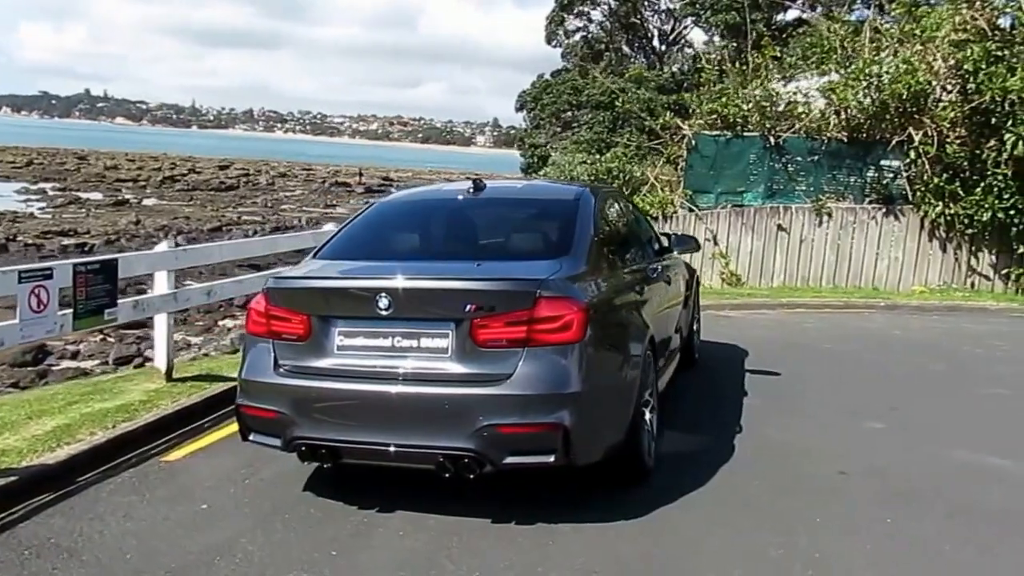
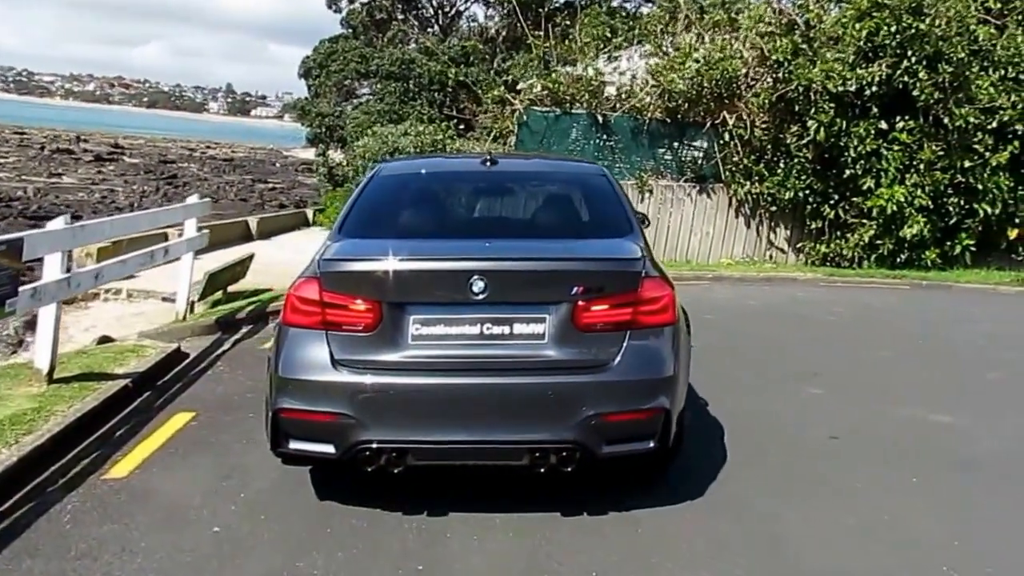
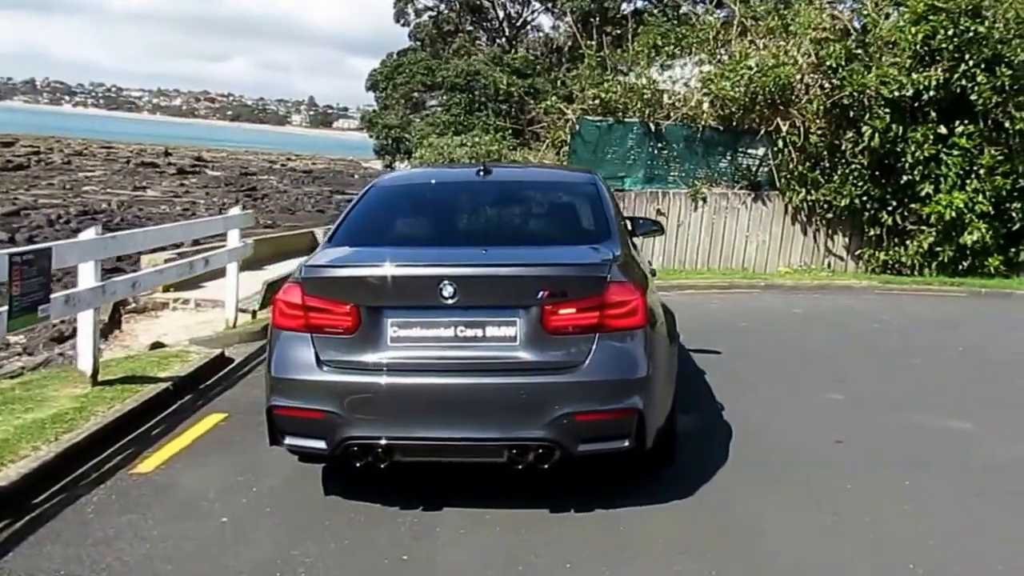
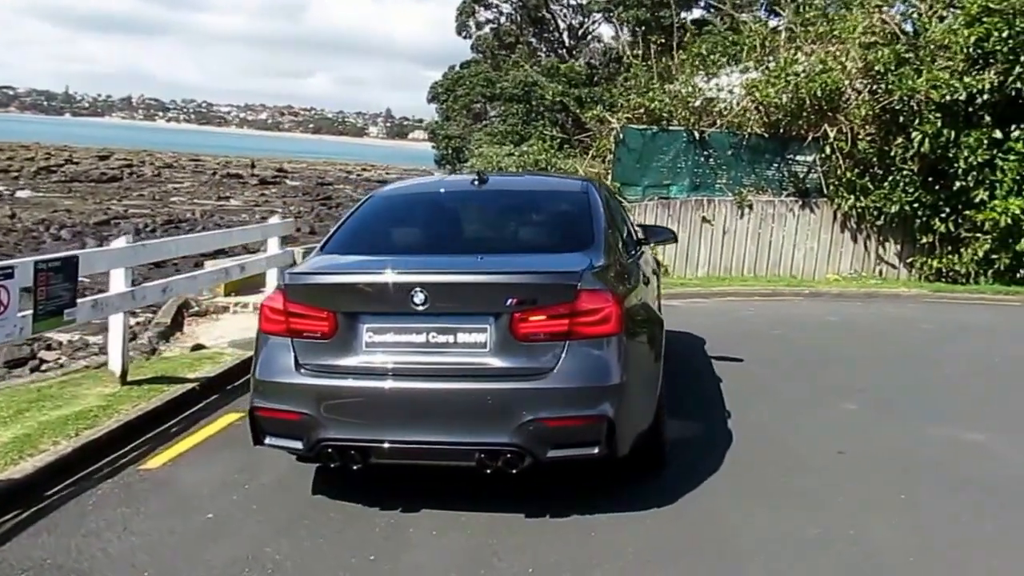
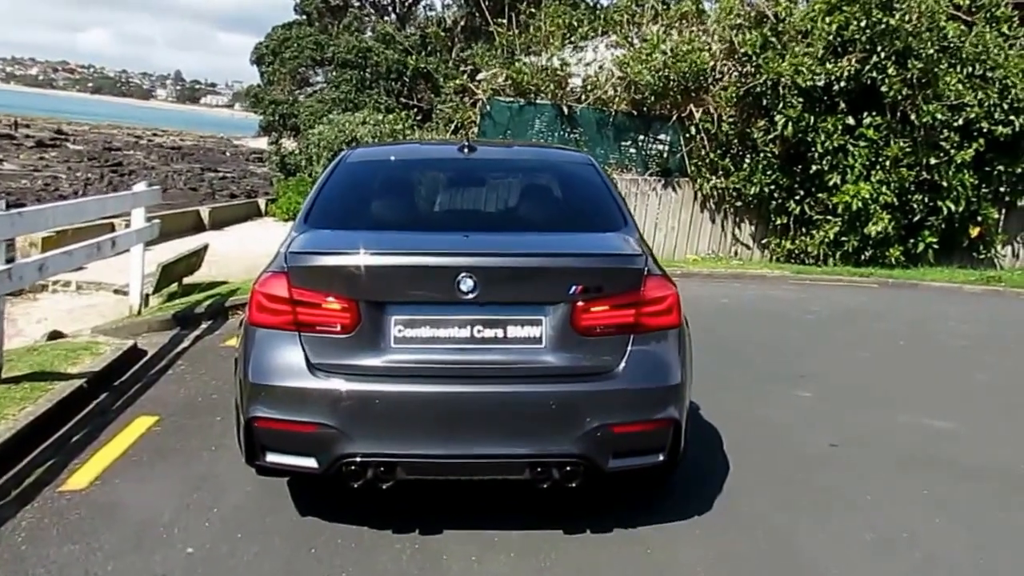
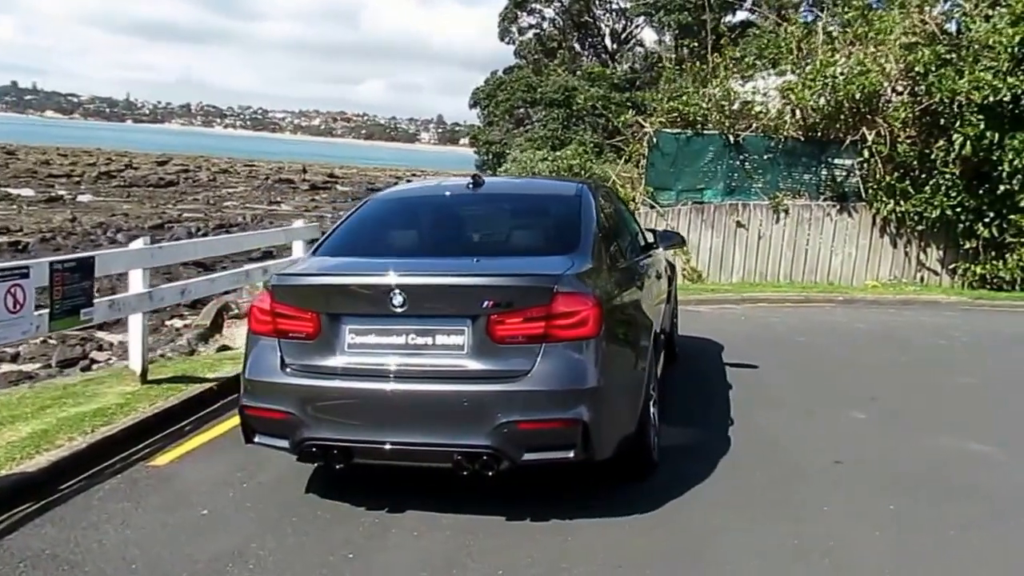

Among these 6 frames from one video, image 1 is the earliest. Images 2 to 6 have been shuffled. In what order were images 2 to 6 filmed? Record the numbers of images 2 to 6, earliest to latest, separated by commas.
6, 4, 3, 2, 5
